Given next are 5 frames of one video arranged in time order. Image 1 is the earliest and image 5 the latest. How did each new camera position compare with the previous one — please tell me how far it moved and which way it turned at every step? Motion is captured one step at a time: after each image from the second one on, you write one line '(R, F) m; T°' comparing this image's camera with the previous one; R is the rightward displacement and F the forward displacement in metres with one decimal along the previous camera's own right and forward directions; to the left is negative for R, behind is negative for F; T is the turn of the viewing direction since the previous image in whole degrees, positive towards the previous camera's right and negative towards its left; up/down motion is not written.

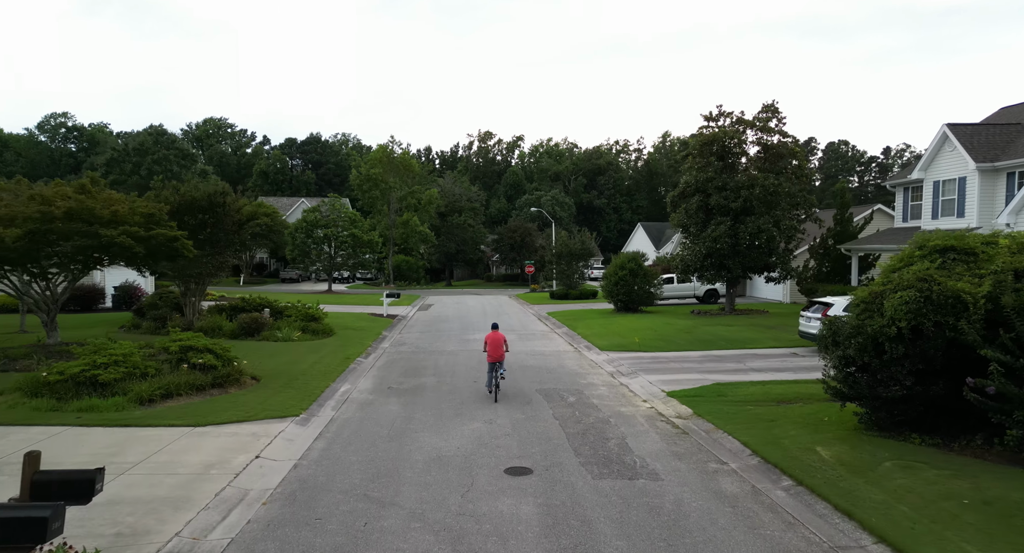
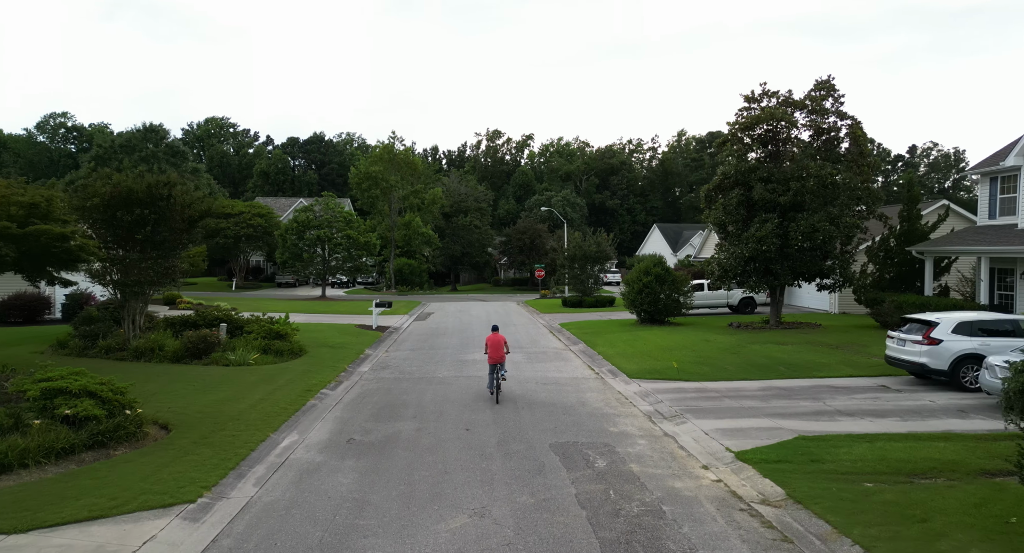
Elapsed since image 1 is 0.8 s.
(+0.1, +3.8) m; -1°
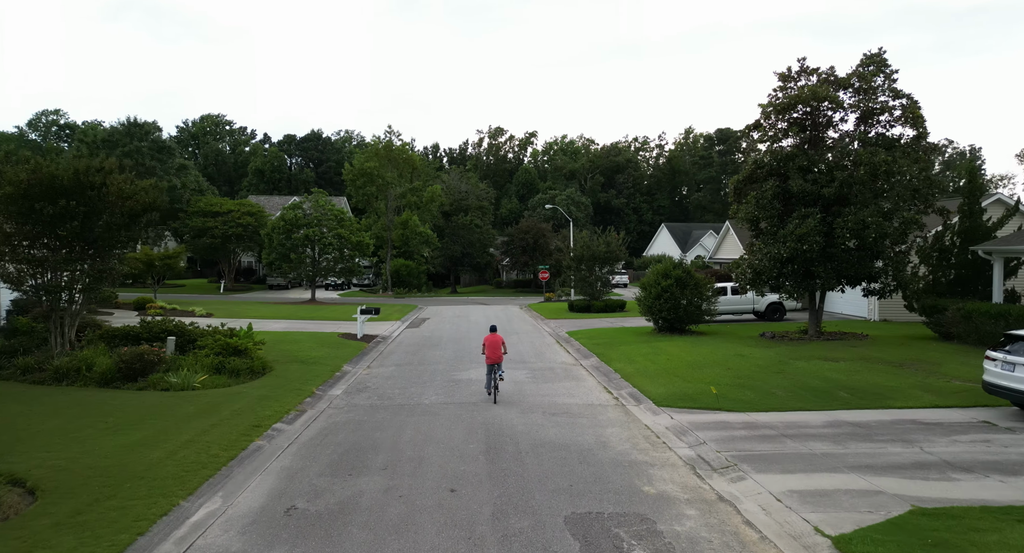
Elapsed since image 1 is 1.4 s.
(0.0, +2.8) m; 0°
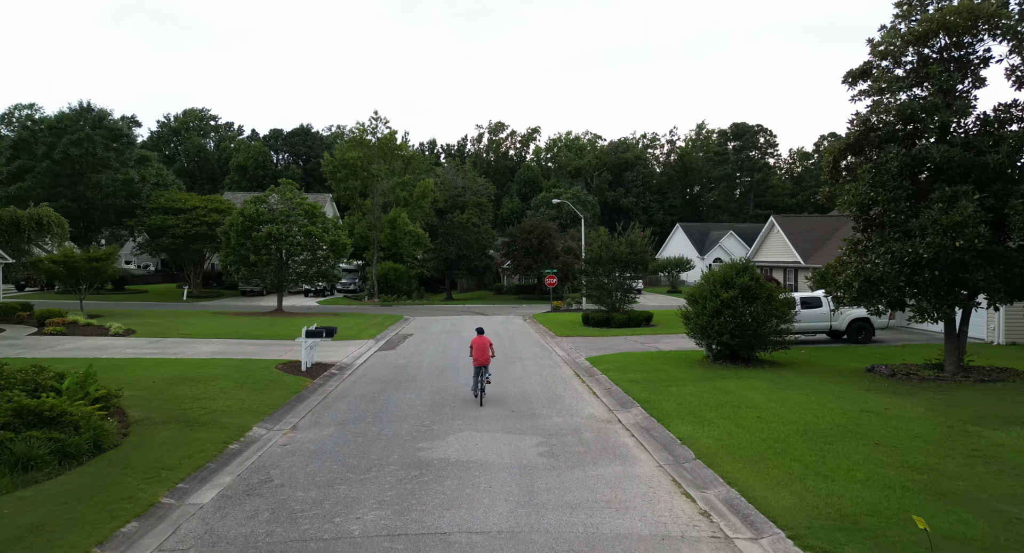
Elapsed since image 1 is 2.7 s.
(0.0, +6.2) m; 0°
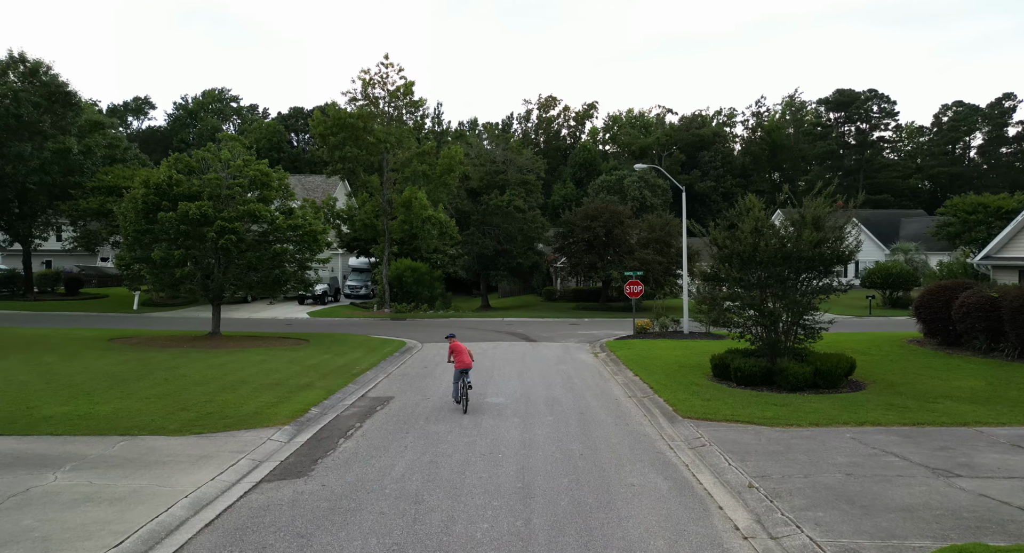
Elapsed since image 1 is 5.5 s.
(-0.4, +13.4) m; -4°
